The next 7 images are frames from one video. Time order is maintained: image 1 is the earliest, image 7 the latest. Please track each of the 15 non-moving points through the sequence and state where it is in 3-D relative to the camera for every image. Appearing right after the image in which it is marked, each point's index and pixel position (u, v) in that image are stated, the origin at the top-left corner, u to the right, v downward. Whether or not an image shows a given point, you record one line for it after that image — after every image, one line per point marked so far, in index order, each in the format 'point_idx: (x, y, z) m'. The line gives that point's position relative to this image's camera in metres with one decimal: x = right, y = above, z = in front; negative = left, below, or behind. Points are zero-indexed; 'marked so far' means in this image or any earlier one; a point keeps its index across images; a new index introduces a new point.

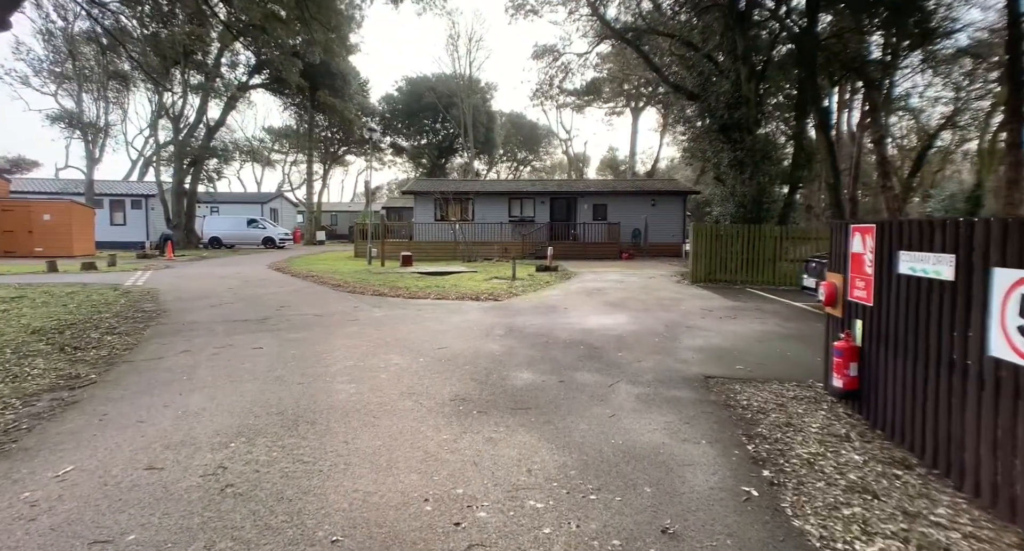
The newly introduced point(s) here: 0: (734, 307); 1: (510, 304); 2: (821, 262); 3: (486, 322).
0: (+4.3, -0.6, +8.4) m
1: (0.0, -0.6, +9.2) m
2: (+5.5, +0.2, +7.9) m
3: (-0.4, -0.8, +7.6) m
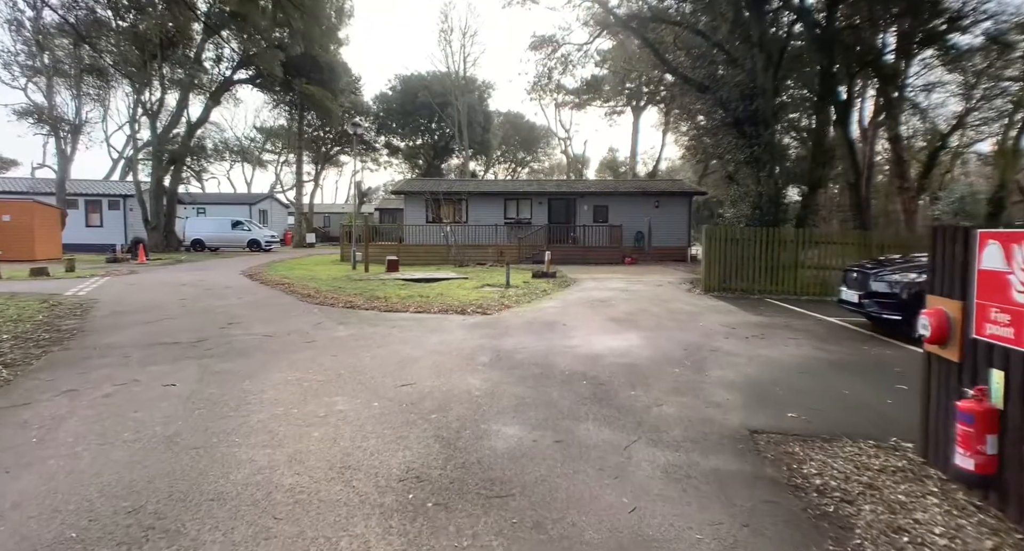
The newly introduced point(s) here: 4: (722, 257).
0: (+4.1, -0.8, +7.2) m
1: (-0.2, -0.8, +8.0) m
2: (+5.3, +0.1, +6.7) m
3: (-0.6, -1.0, +6.3) m
4: (+5.4, +0.5, +11.2) m
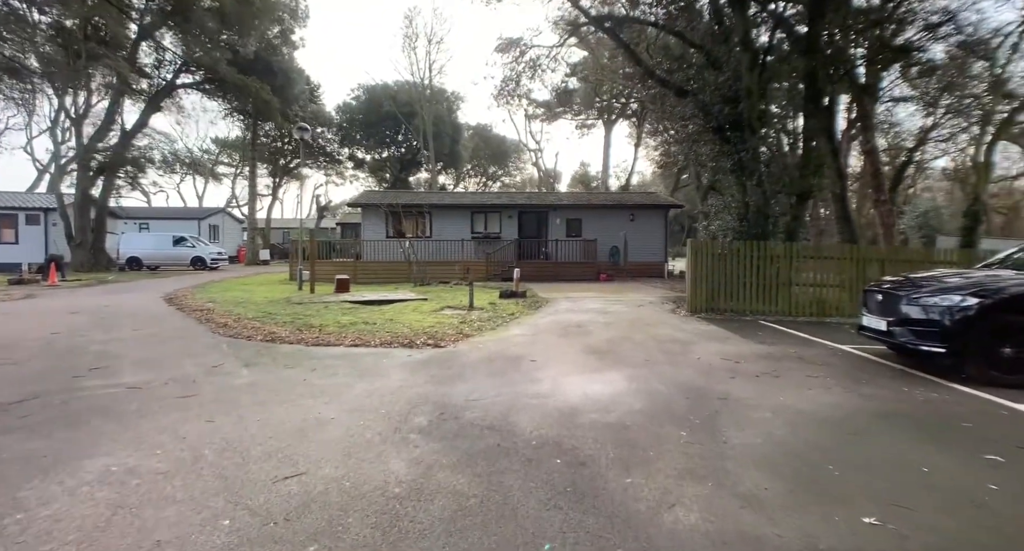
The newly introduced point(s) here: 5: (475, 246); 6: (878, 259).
0: (+3.5, -1.1, +6.0) m
1: (-0.8, -1.1, +6.5) m
2: (+4.8, -0.2, +5.6) m
3: (-1.1, -1.3, +4.8) m
4: (+4.5, +0.1, +10.1) m
5: (-1.7, +1.3, +19.6) m
6: (+8.4, +0.4, +9.9) m
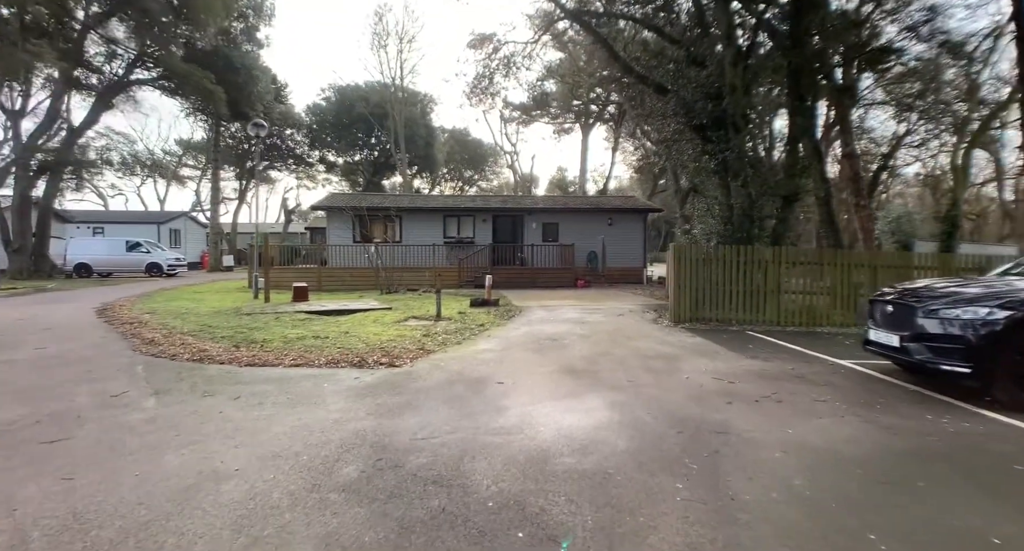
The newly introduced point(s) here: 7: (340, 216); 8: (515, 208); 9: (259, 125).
0: (+3.1, -1.2, +5.3) m
1: (-1.3, -1.3, +5.6) m
2: (+4.3, -0.3, +5.0) m
3: (-1.5, -1.4, +3.9) m
4: (+3.9, -0.1, +9.5) m
5: (-2.8, +1.0, +18.7) m
6: (+7.8, +0.2, +9.5) m
7: (-7.6, +2.7, +19.5) m
8: (+0.1, +3.0, +19.8) m
9: (-9.5, +5.6, +16.0) m
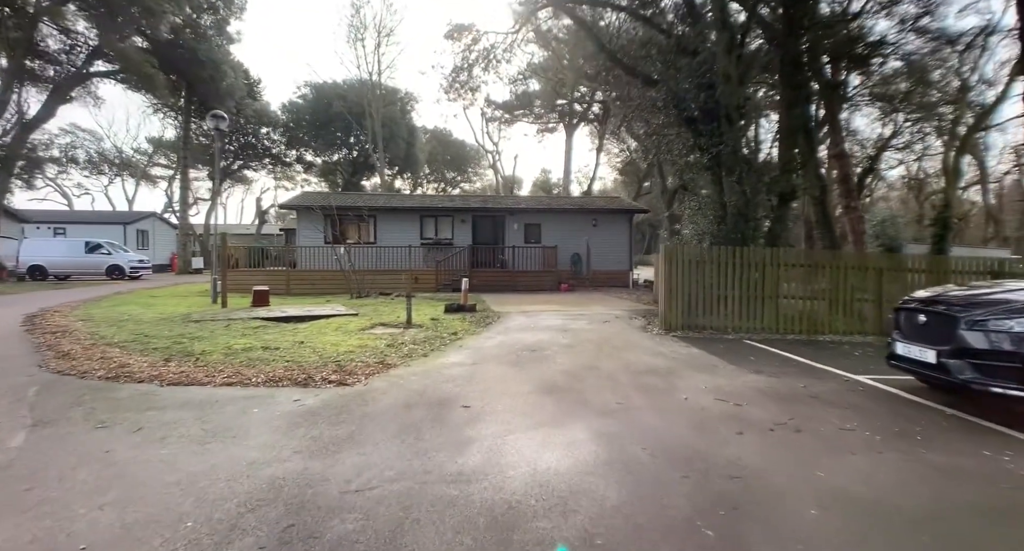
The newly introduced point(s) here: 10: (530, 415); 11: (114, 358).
0: (+2.8, -1.3, +4.6) m
1: (-1.6, -1.3, +4.7) m
2: (+4.0, -0.3, +4.3) m
3: (-1.8, -1.4, +3.1) m
4: (+3.4, -0.2, +8.8) m
5: (-3.5, +0.9, +17.8) m
6: (+7.3, +0.2, +9.0) m
7: (-8.4, +2.5, +18.4) m
8: (-0.6, +2.9, +19.0) m
9: (-10.1, +5.5, +15.0) m
10: (+0.2, -1.3, +4.1) m
11: (-5.4, -1.2, +6.0) m
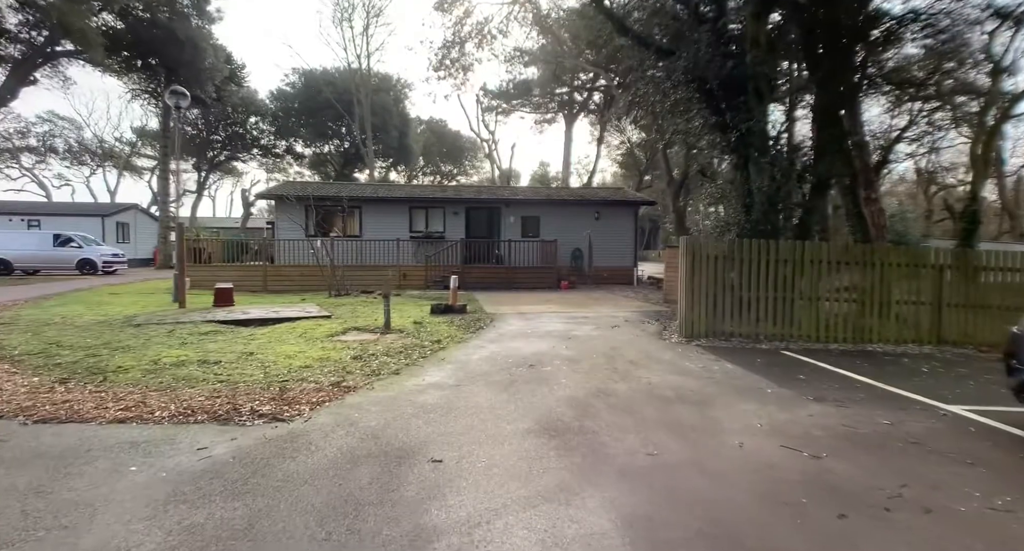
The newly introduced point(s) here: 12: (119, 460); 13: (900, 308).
0: (+2.7, -1.3, +3.4) m
1: (-1.7, -1.3, +3.5) m
2: (+4.0, -0.4, +3.1) m
3: (-1.8, -1.4, +1.8) m
4: (+3.3, -0.1, +7.6) m
5: (-3.7, +1.1, +16.5) m
6: (+7.2, +0.2, +7.7) m
7: (-8.5, +2.7, +17.1) m
8: (-0.8, +3.1, +17.7) m
9: (-10.2, +5.6, +13.6) m
10: (+0.1, -1.3, +2.9) m
11: (-5.5, -1.2, +4.7) m
12: (-2.7, -1.3, +3.1) m
13: (+6.7, -0.5, +7.7) m
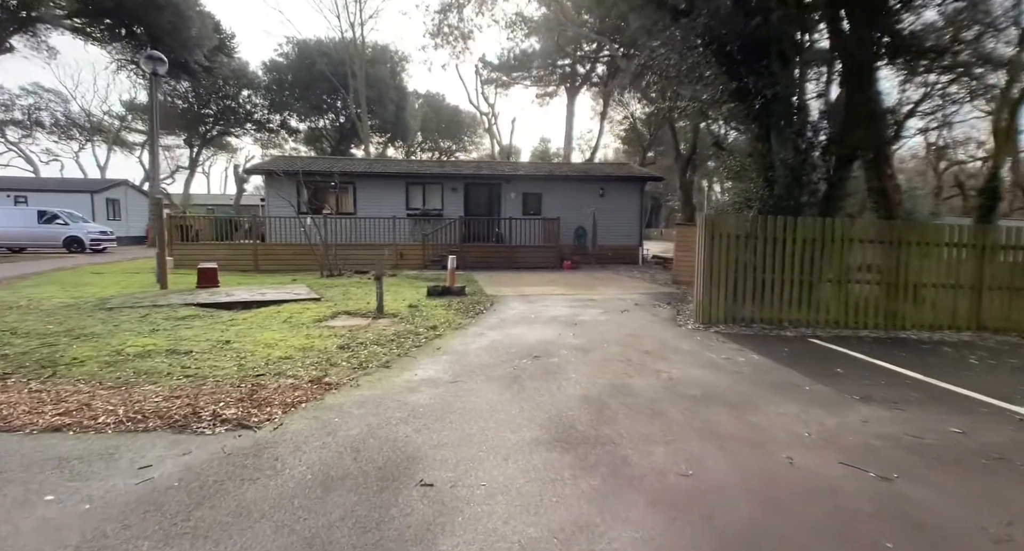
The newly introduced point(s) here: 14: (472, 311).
0: (+2.7, -1.2, +2.8) m
1: (-1.6, -1.2, +2.9) m
2: (+4.0, -0.3, +2.5) m
3: (-1.8, -1.4, +1.3) m
4: (+3.4, +0.2, +7.0) m
5: (-3.6, +1.8, +15.8) m
6: (+7.3, +0.5, +7.1) m
7: (-8.5, +3.5, +16.3) m
8: (-0.8, +3.9, +16.9) m
9: (-10.2, +6.2, +12.7) m
10: (+0.1, -1.2, +2.3) m
11: (-5.5, -1.0, +4.1) m
12: (-2.7, -1.2, +2.5) m
13: (+6.7, -0.2, +7.1) m
14: (-0.7, -0.6, +7.6) m
